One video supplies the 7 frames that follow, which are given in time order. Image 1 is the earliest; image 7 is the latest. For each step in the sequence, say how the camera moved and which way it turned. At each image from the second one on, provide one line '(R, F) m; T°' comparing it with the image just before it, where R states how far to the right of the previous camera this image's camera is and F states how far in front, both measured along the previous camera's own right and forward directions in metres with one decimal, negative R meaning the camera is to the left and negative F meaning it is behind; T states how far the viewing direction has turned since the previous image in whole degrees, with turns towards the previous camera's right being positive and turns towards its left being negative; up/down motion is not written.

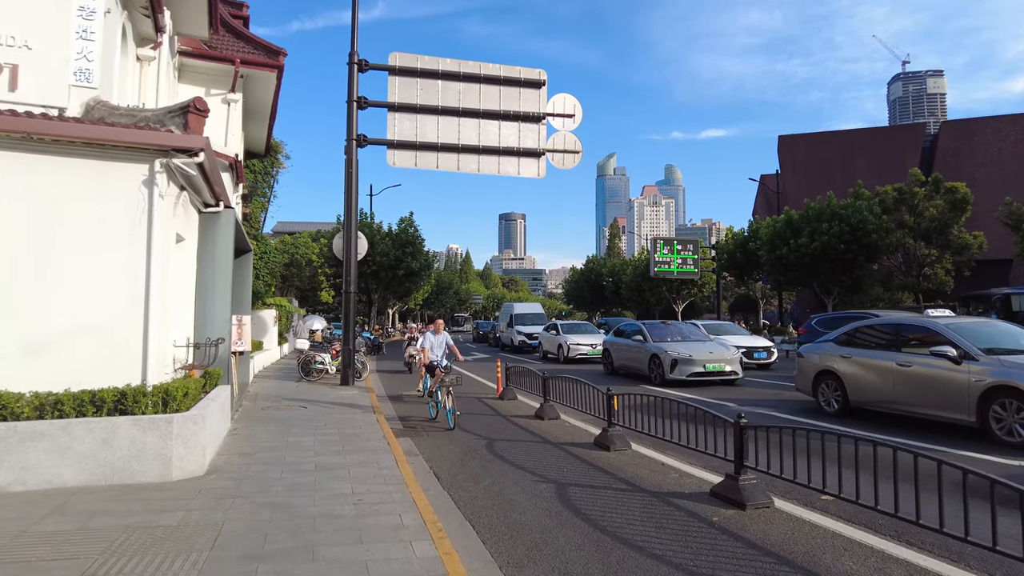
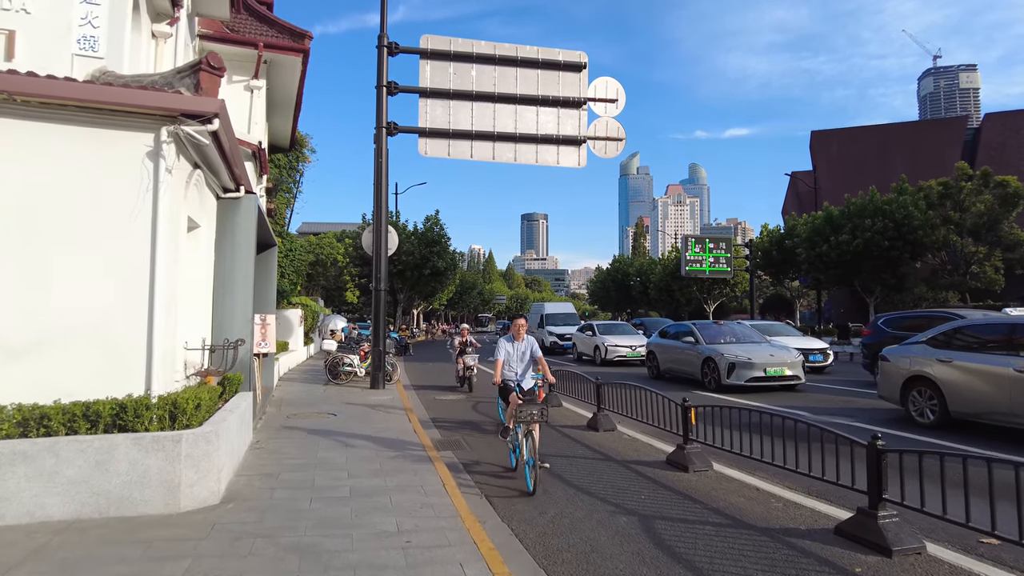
(-0.4, +1.0) m; -2°
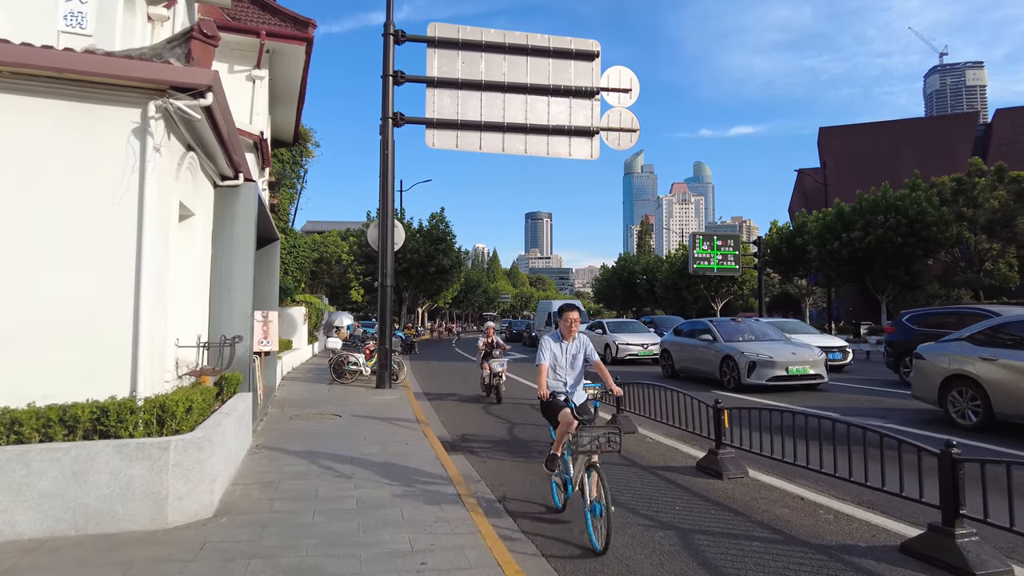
(-0.1, +0.5) m; 0°
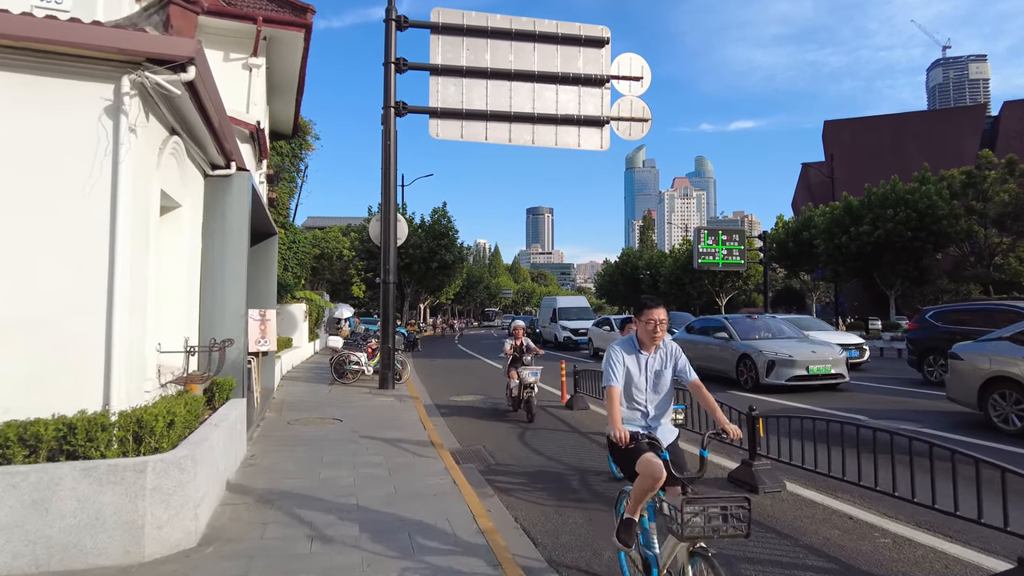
(-0.1, +0.5) m; 0°
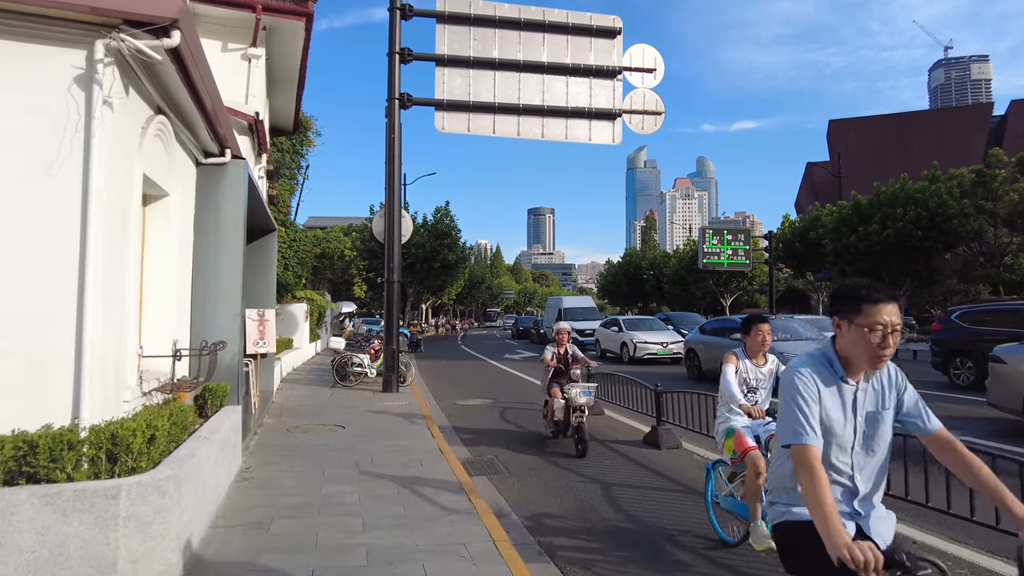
(-0.2, +0.5) m; 0°
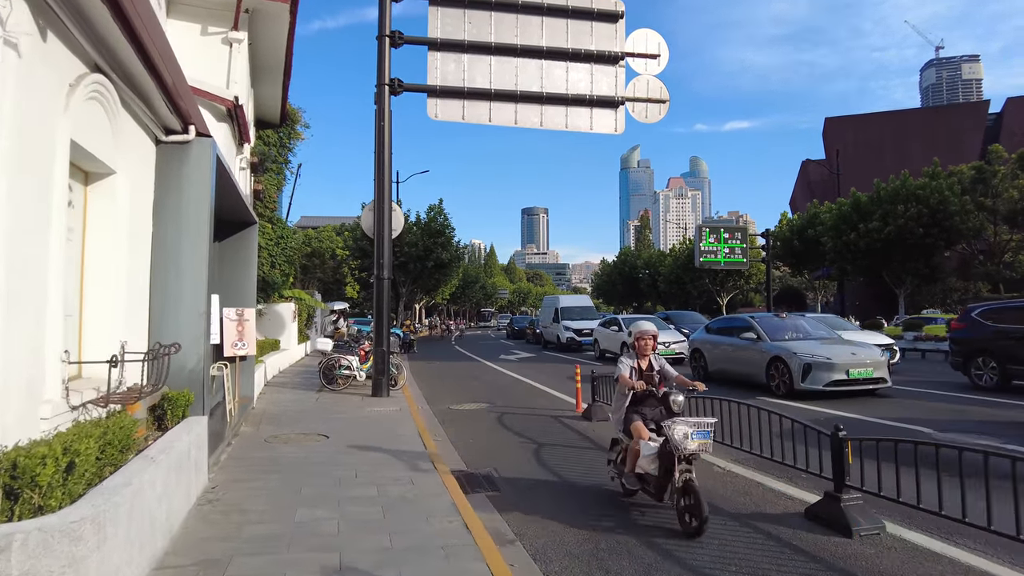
(-0.1, +0.7) m; +1°
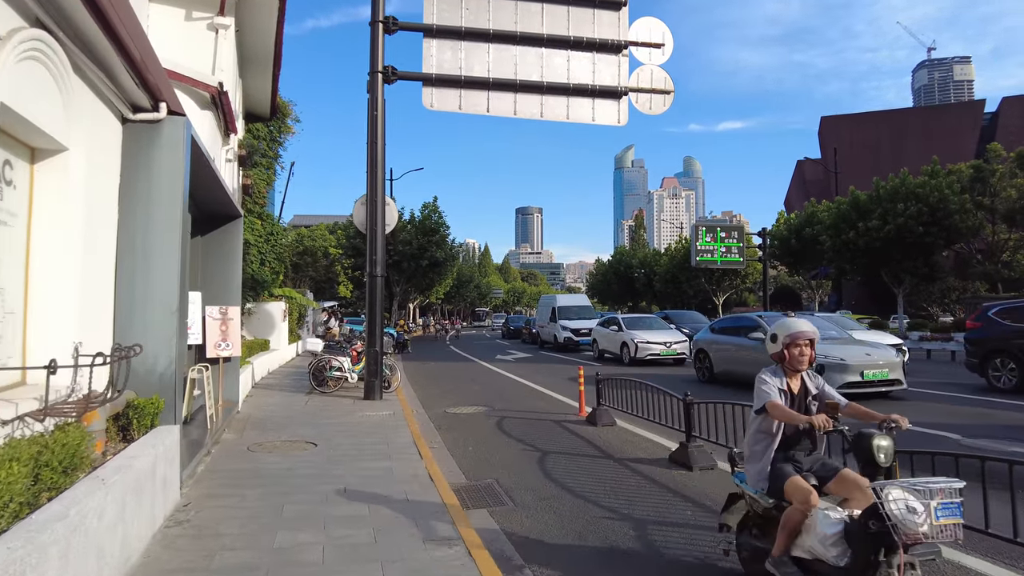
(-0.1, +0.5) m; +1°
